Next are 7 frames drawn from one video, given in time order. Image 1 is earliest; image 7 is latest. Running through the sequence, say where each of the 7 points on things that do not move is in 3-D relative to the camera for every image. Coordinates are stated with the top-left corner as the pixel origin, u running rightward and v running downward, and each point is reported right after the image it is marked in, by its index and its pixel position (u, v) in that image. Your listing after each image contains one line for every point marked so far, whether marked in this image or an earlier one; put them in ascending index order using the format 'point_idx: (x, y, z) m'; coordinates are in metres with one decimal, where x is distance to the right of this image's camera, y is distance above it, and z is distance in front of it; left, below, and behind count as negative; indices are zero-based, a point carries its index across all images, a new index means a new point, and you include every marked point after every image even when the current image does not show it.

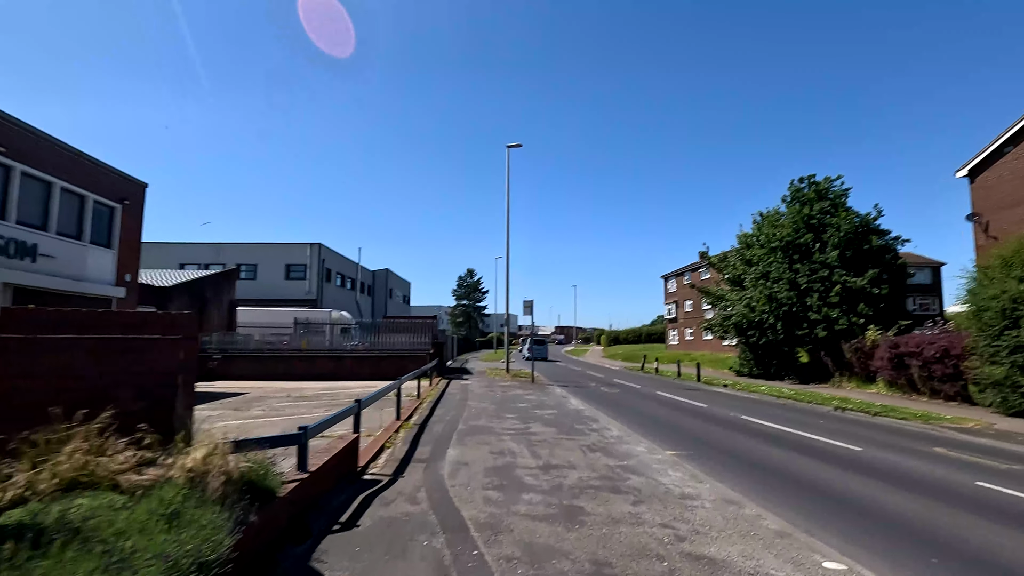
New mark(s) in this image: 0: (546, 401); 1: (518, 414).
0: (+0.9, -3.0, +15.4) m
1: (+0.1, -2.7, +12.5) m
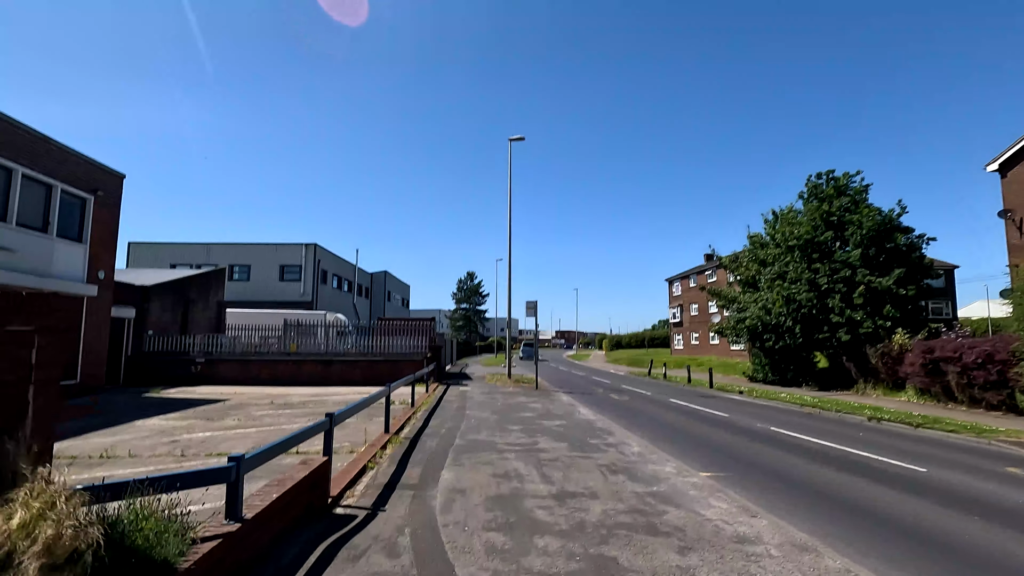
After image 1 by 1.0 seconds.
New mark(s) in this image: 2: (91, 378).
0: (+1.0, -3.0, +14.0) m
1: (+0.2, -2.7, +11.1) m
2: (-12.6, -2.7, +17.3) m
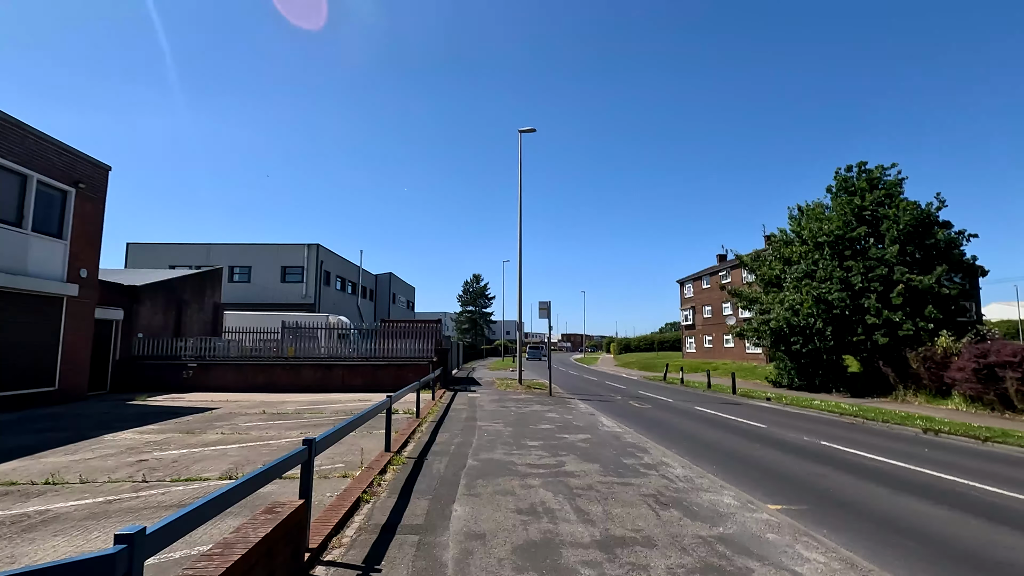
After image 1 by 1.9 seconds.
0: (+1.3, -2.9, +12.6) m
1: (+0.5, -2.6, +9.7) m
2: (-12.2, -2.7, +16.1) m
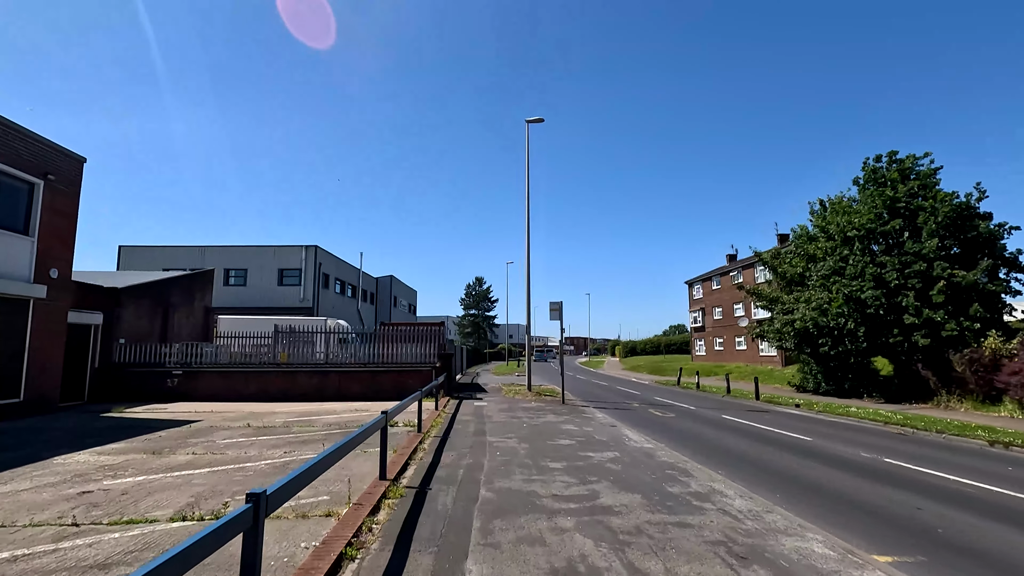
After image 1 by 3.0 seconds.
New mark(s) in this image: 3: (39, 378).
0: (+1.6, -2.8, +11.2) m
1: (+0.8, -2.5, +8.3) m
2: (-11.9, -2.7, +14.7) m
3: (-11.9, -2.3, +14.6) m
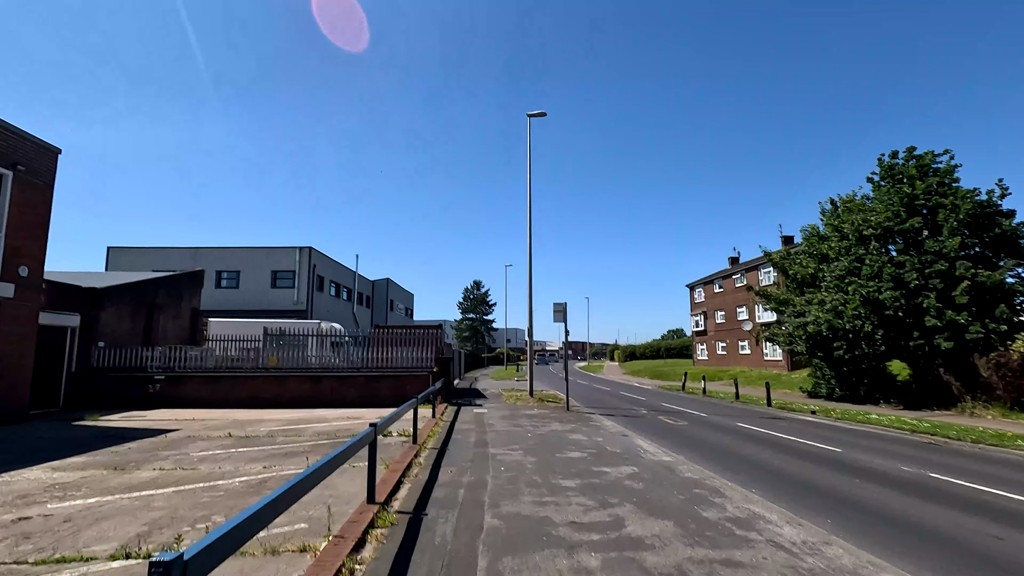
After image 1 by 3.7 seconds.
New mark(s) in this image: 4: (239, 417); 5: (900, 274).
0: (+1.7, -2.8, +10.2) m
1: (+0.9, -2.4, +7.3) m
2: (-11.8, -2.7, +13.7) m
3: (-11.9, -2.2, +13.6) m
4: (-7.0, -3.3, +14.8) m
5: (+12.3, +0.4, +18.3) m
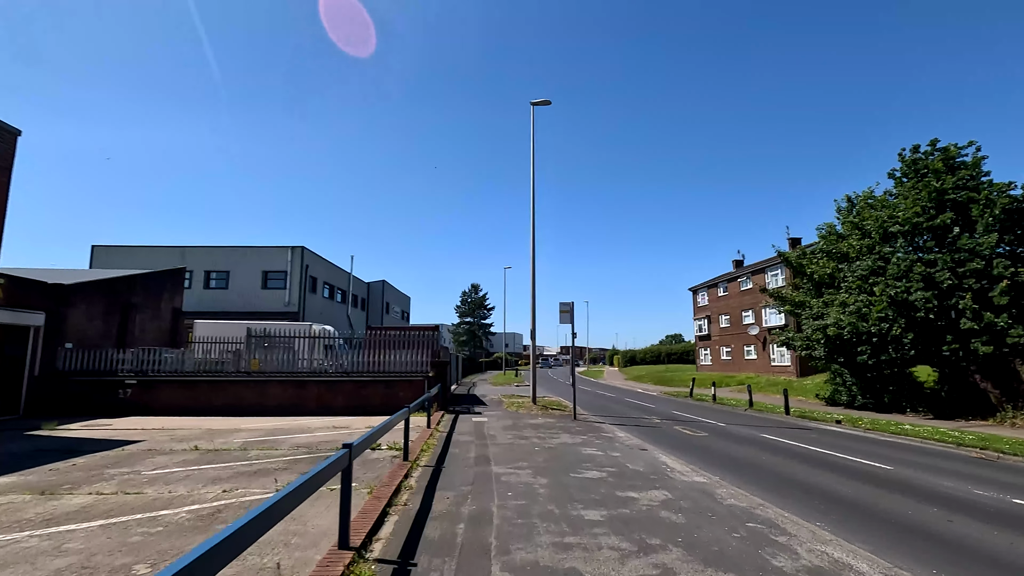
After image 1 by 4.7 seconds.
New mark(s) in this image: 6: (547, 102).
0: (+1.8, -2.7, +8.9) m
1: (+1.0, -2.3, +6.0) m
2: (-11.8, -2.6, +12.3) m
3: (-11.8, -2.1, +12.2) m
4: (-6.9, -3.2, +13.4) m
5: (+12.3, +0.4, +17.0) m
6: (+1.2, +6.2, +19.5) m
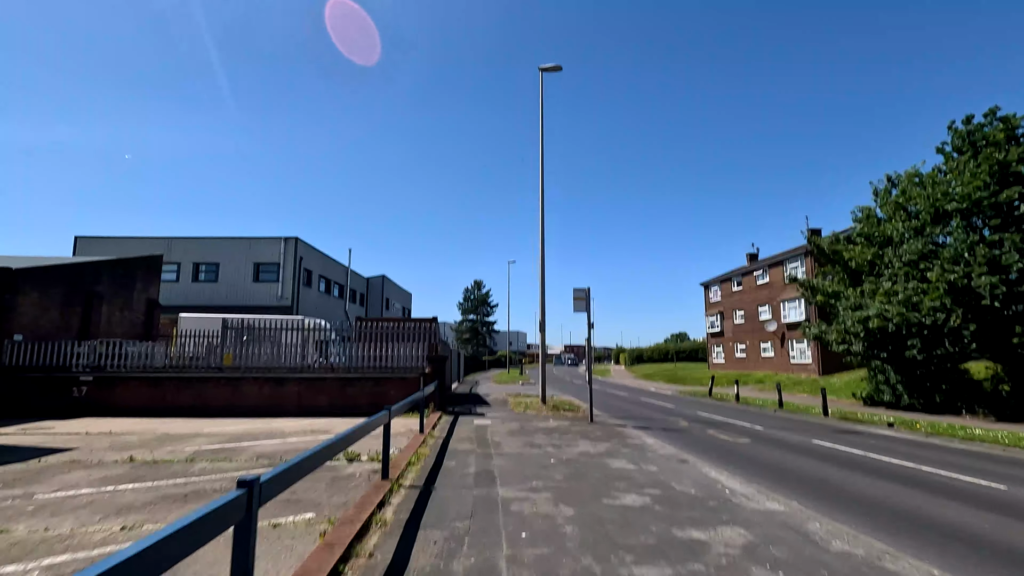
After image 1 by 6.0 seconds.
0: (+1.9, -2.3, +6.9) m
1: (+1.1, -1.9, +4.0) m
2: (-11.6, -2.2, +10.3) m
3: (-11.7, -1.7, +10.3) m
4: (-6.7, -2.8, +11.4) m
5: (+12.5, +0.8, +14.9) m
6: (+1.4, +6.6, +17.5) m
